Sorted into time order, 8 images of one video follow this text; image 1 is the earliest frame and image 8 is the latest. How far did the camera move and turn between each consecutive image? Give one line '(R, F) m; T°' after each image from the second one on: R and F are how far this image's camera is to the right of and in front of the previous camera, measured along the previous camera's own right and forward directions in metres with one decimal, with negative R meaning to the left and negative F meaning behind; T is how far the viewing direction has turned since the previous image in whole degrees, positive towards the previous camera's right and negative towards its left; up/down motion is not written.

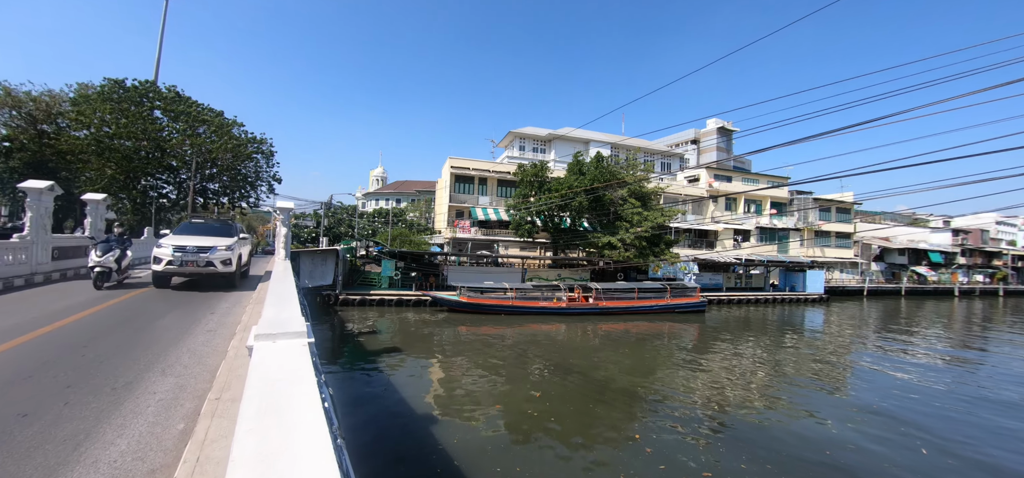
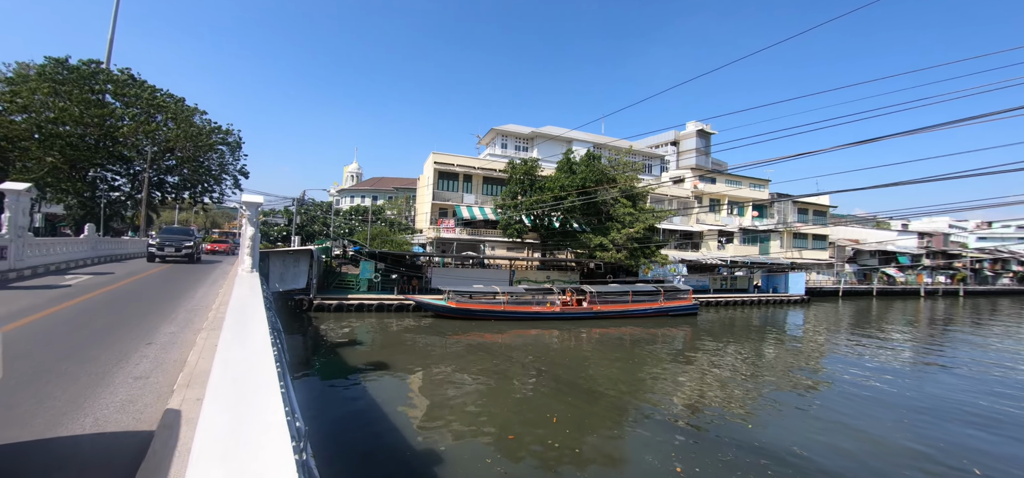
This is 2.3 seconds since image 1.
(-0.6, +1.1) m; +3°
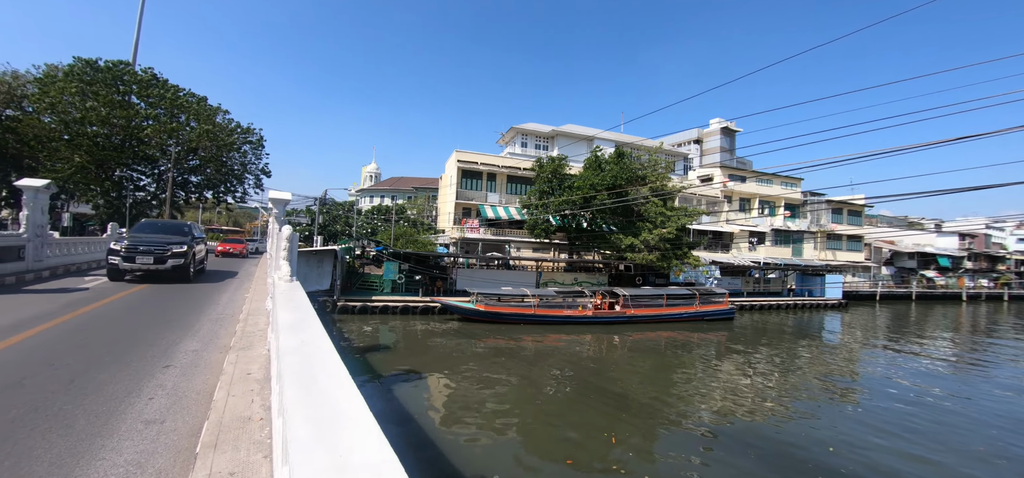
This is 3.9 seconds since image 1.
(-0.7, +0.8) m; -2°
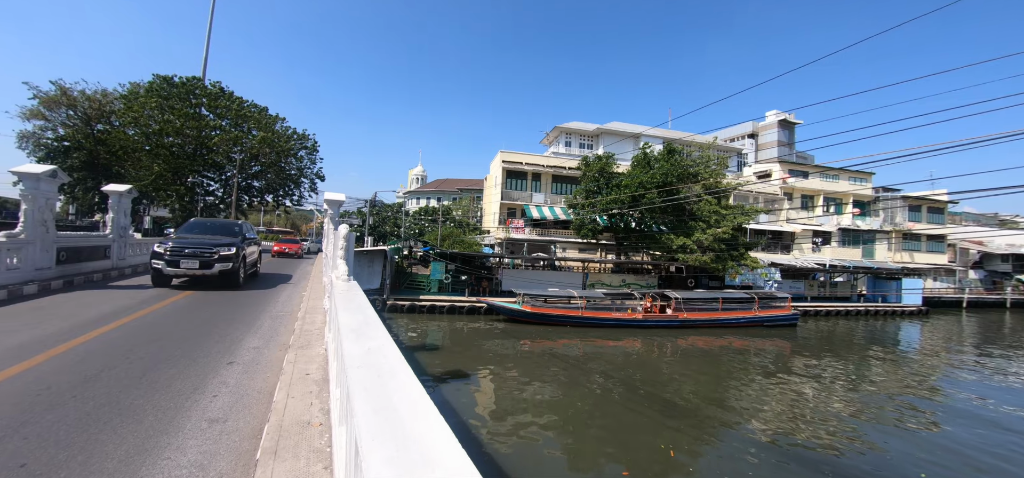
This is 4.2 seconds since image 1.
(-0.2, +0.3) m; -6°
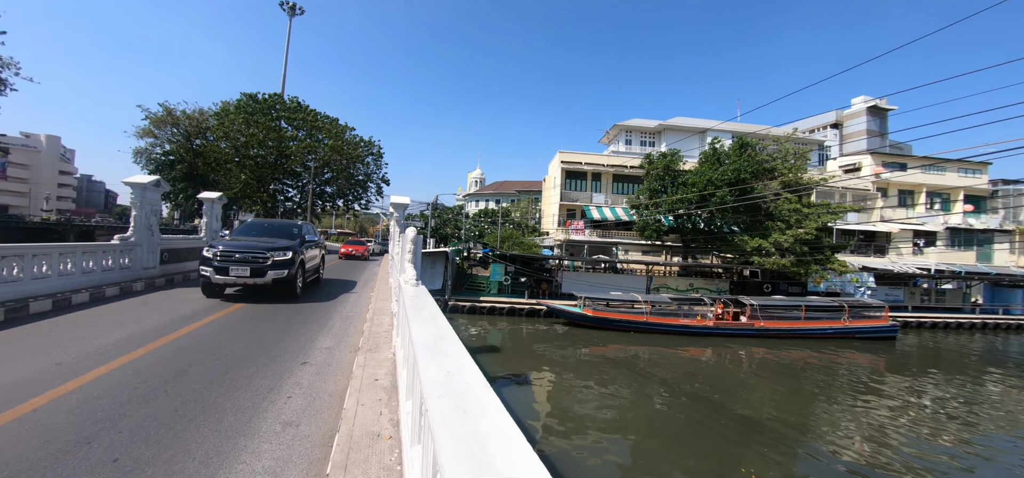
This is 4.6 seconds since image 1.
(-0.2, +0.3) m; -8°
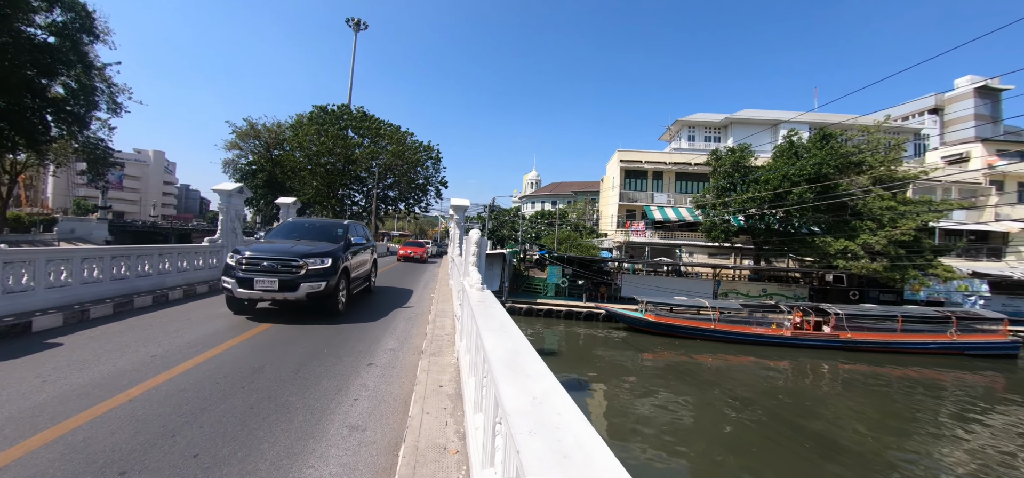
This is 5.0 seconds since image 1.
(-0.1, +0.2) m; -8°
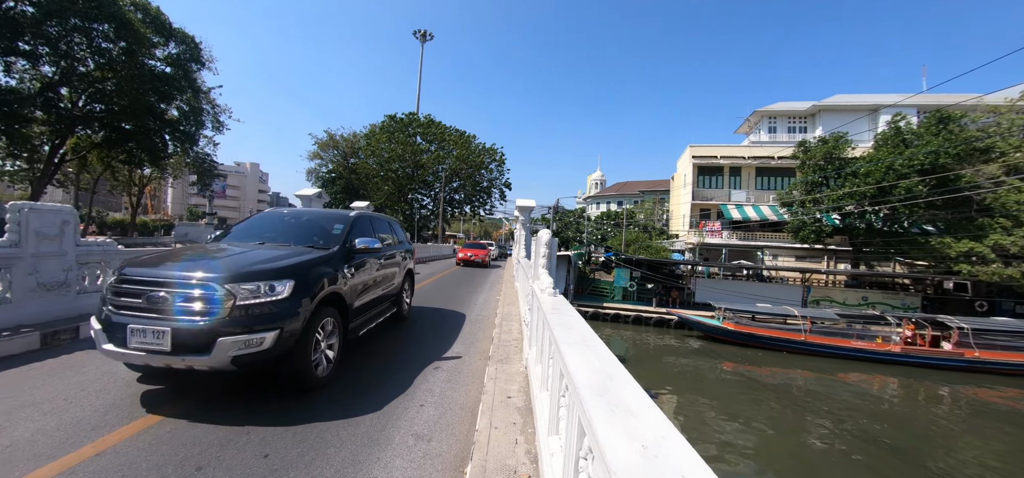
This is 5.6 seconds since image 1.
(-0.1, +0.3) m; -9°
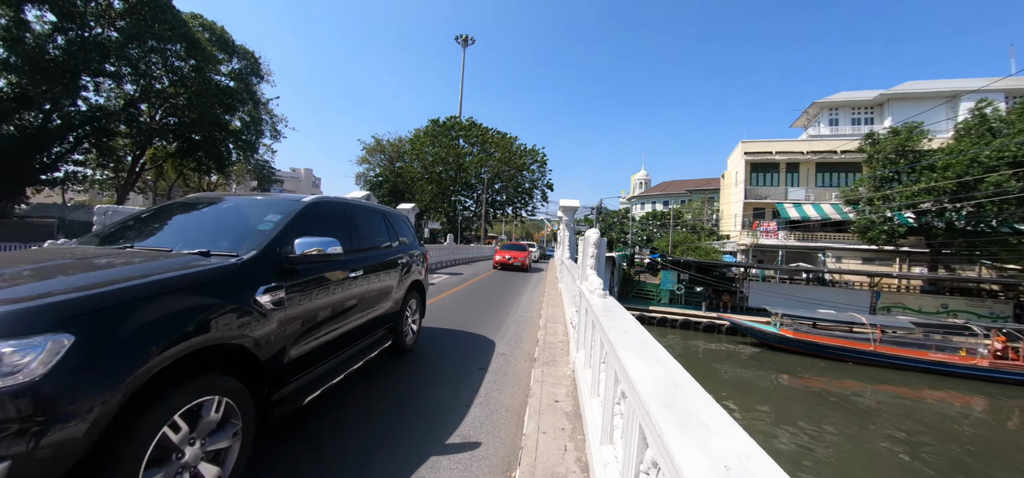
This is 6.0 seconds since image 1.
(-0.1, +0.1) m; -6°
